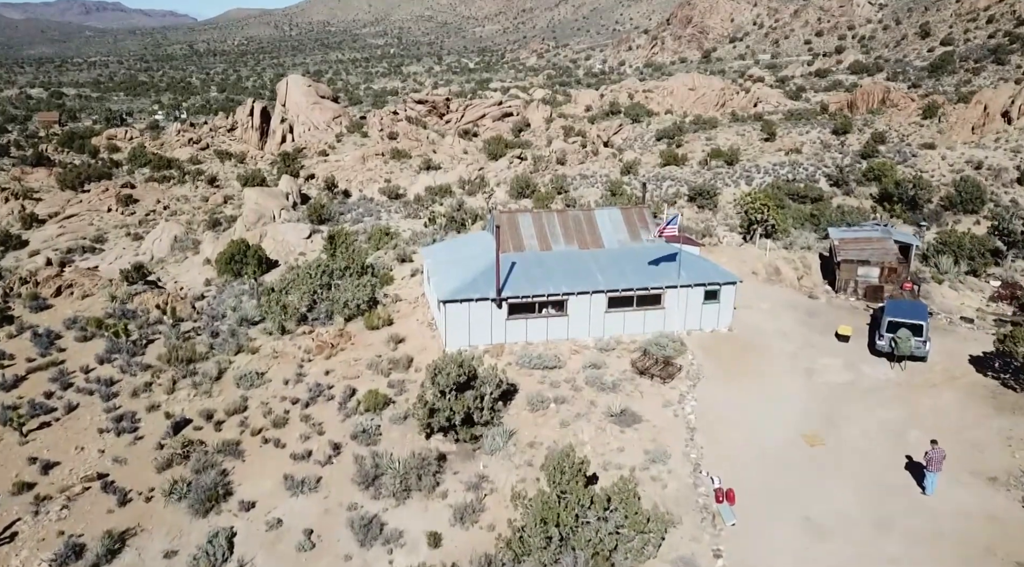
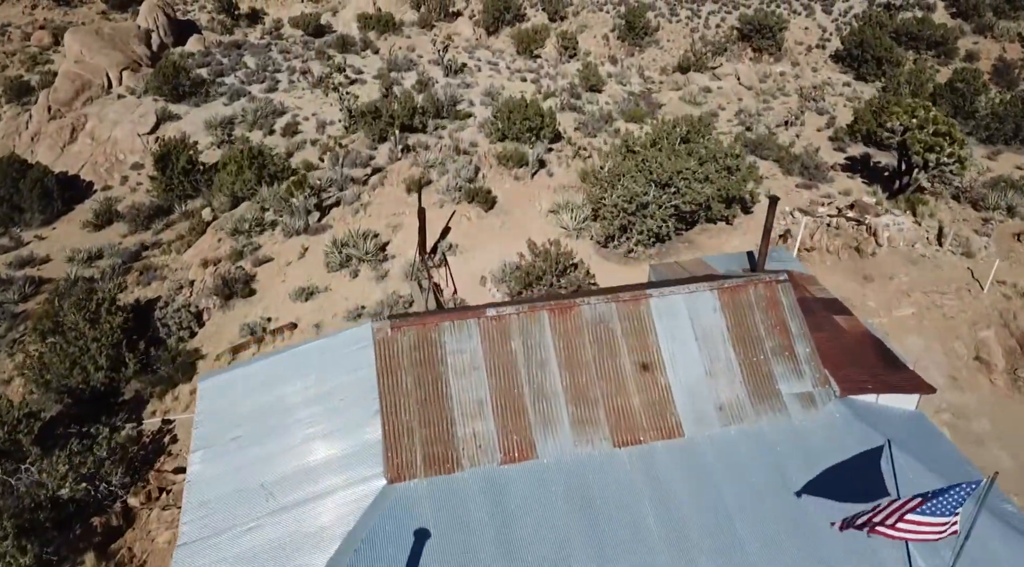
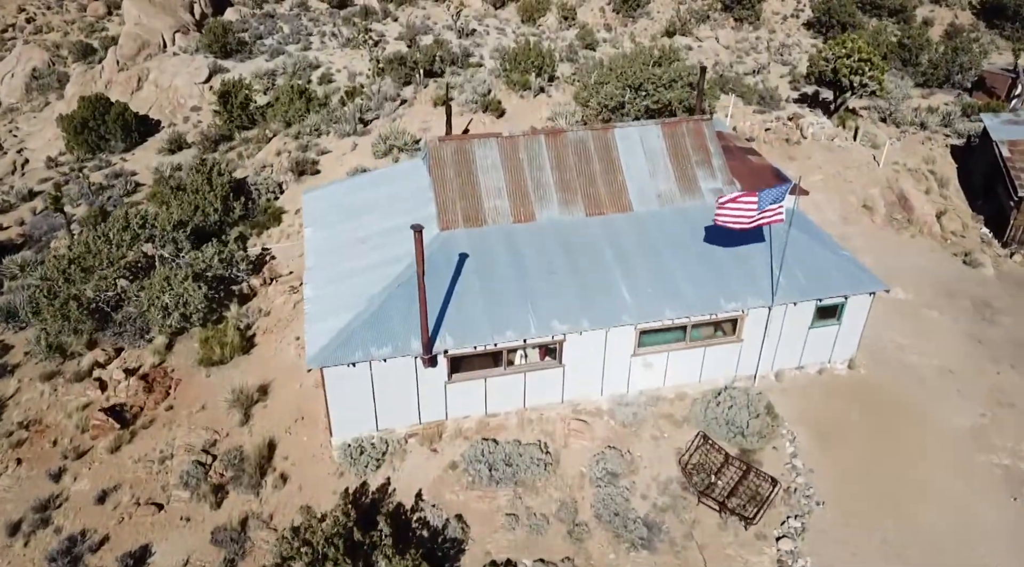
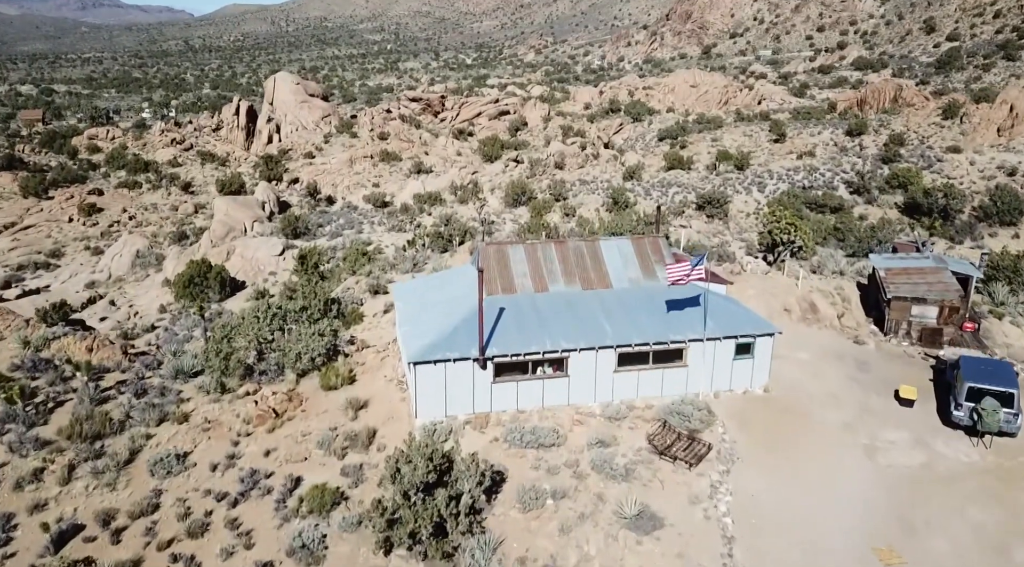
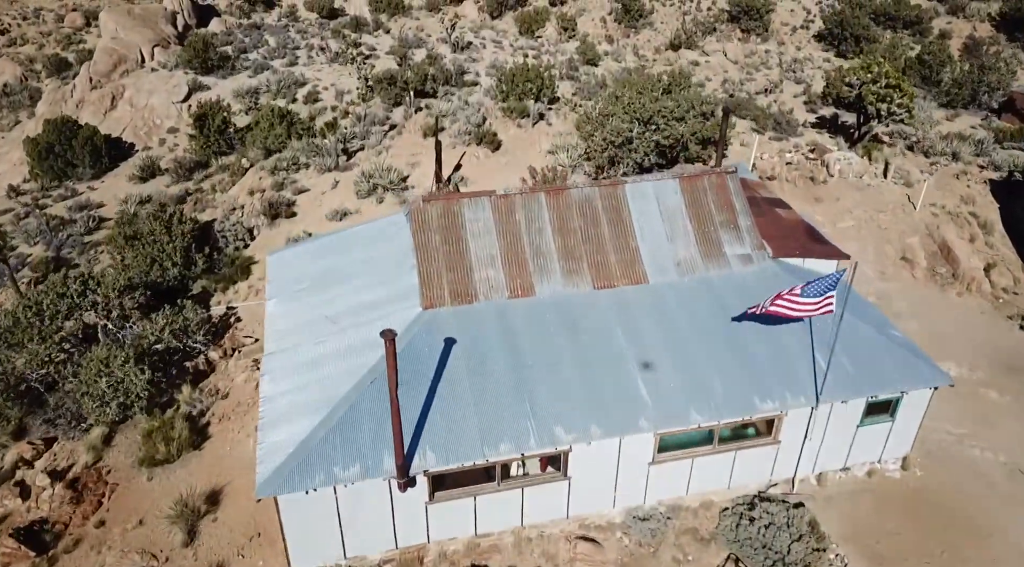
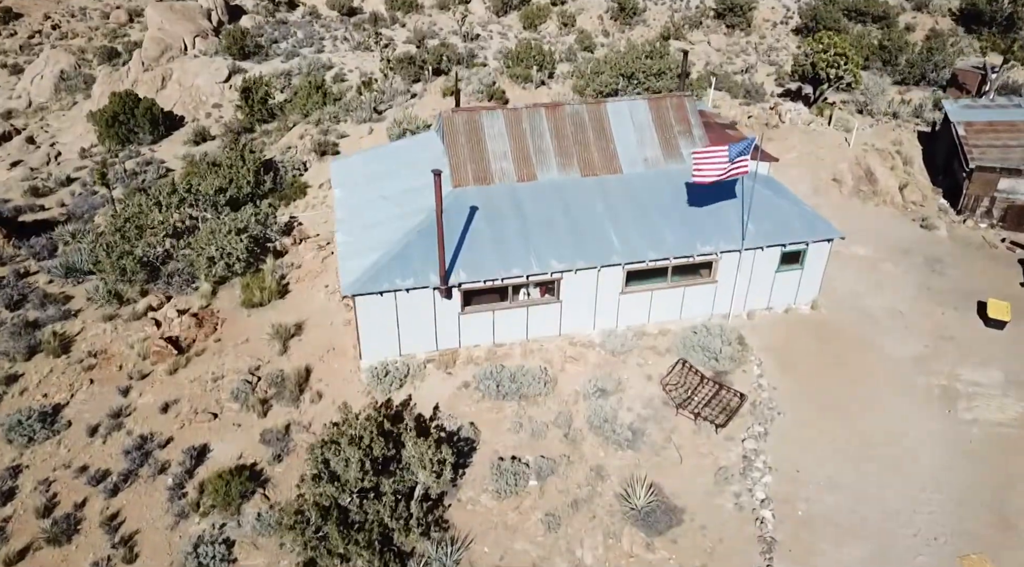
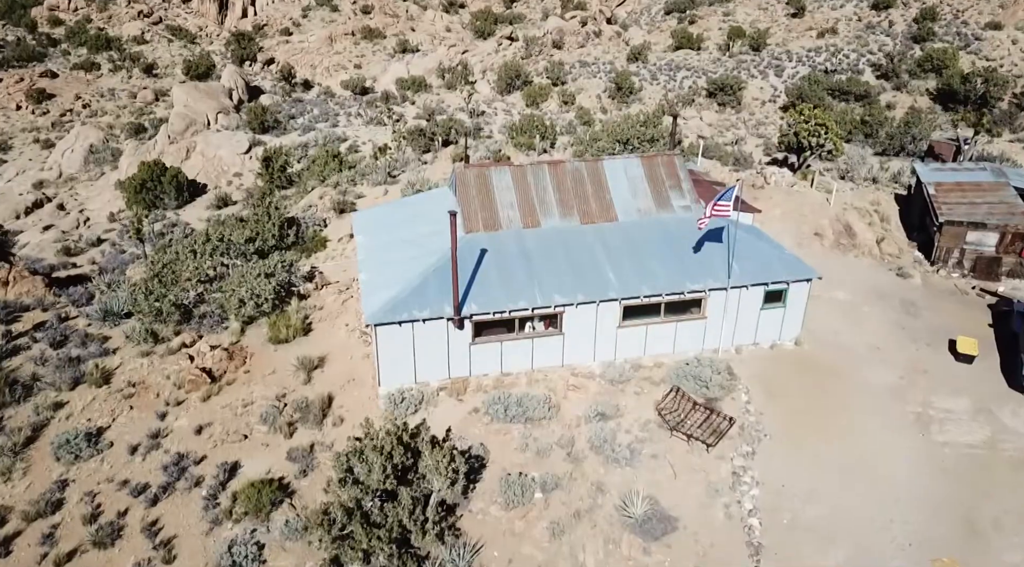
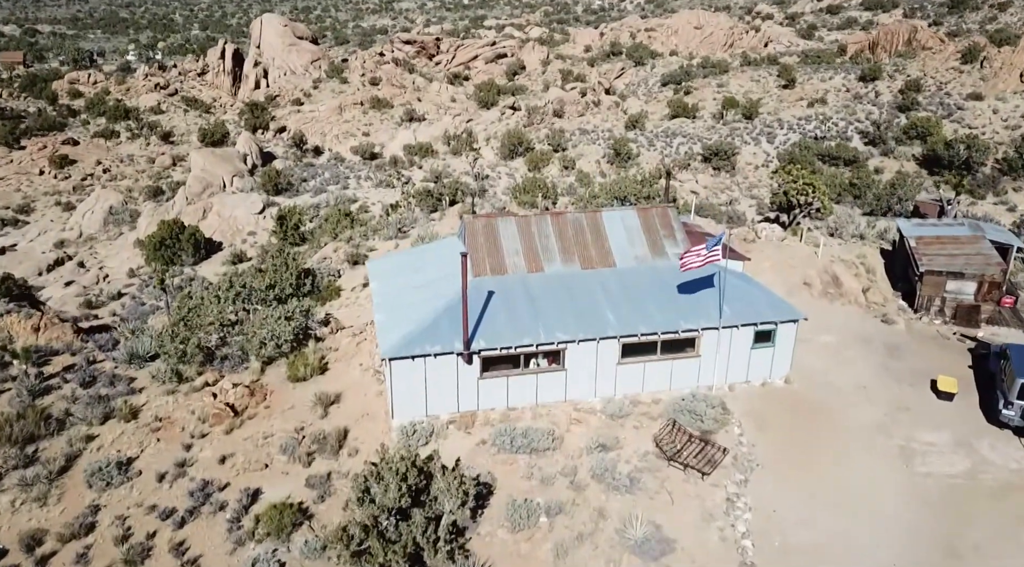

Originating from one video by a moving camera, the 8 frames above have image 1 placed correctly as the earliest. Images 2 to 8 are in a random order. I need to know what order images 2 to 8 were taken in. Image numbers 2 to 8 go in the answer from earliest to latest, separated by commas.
4, 8, 7, 6, 3, 5, 2
